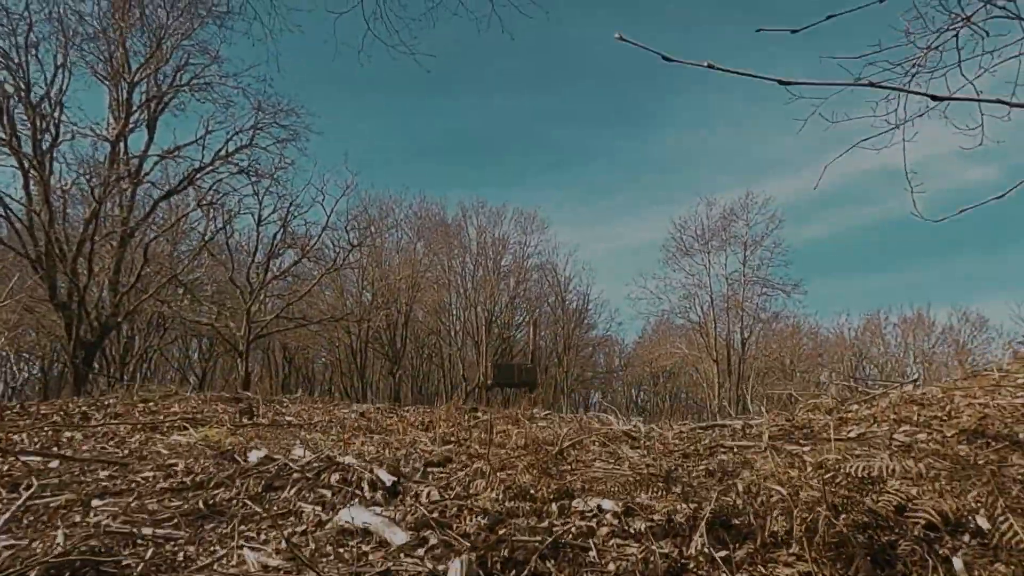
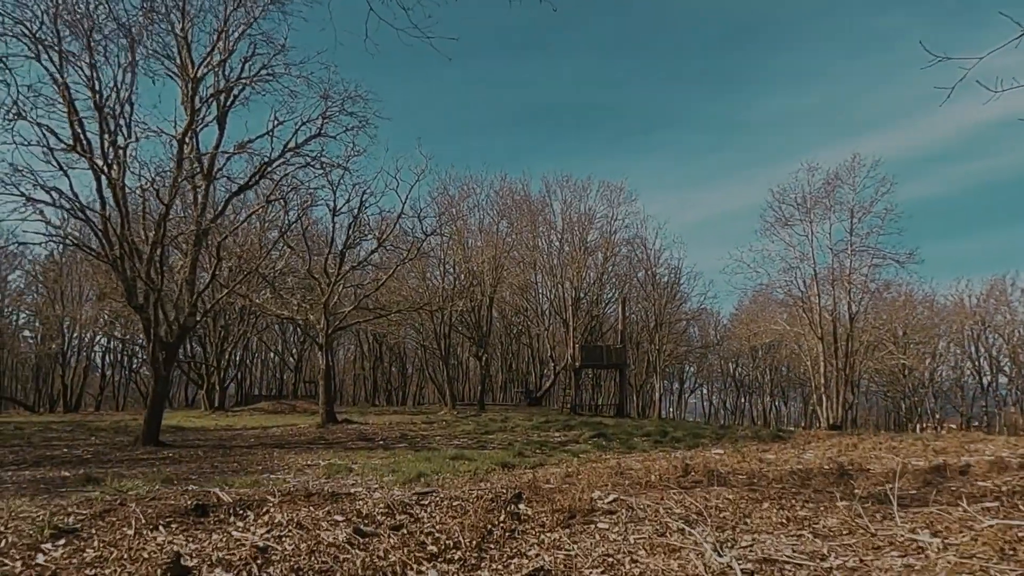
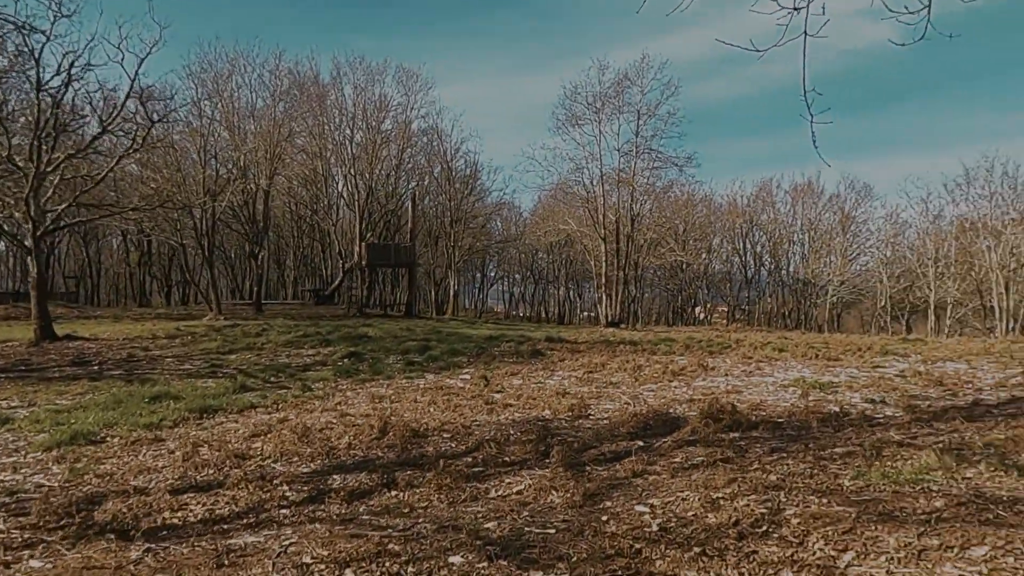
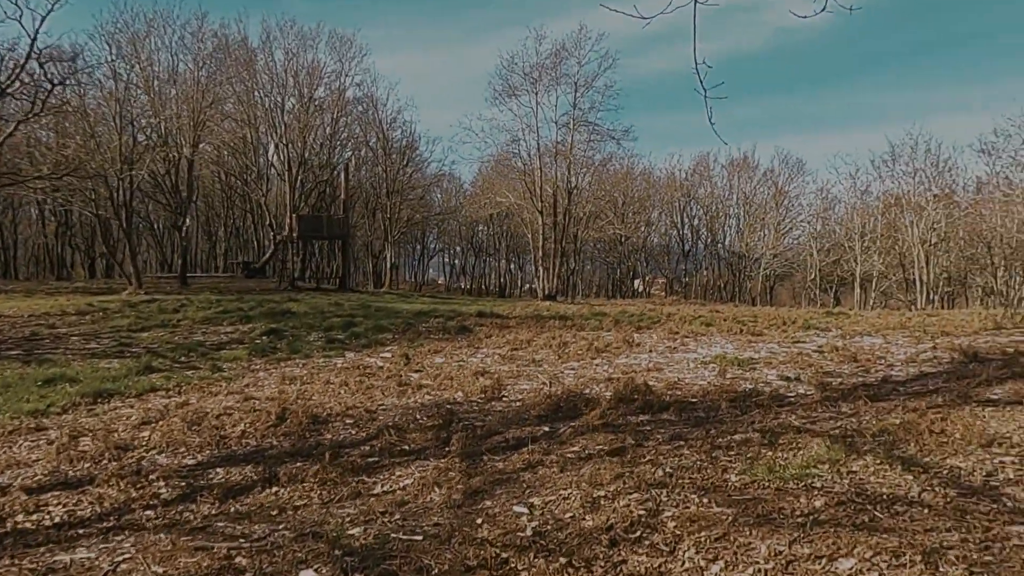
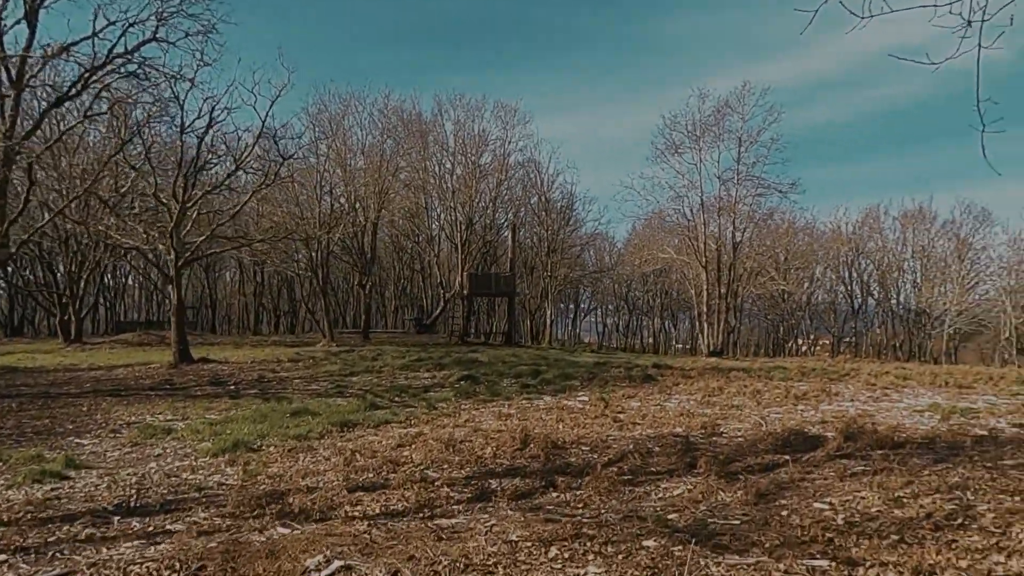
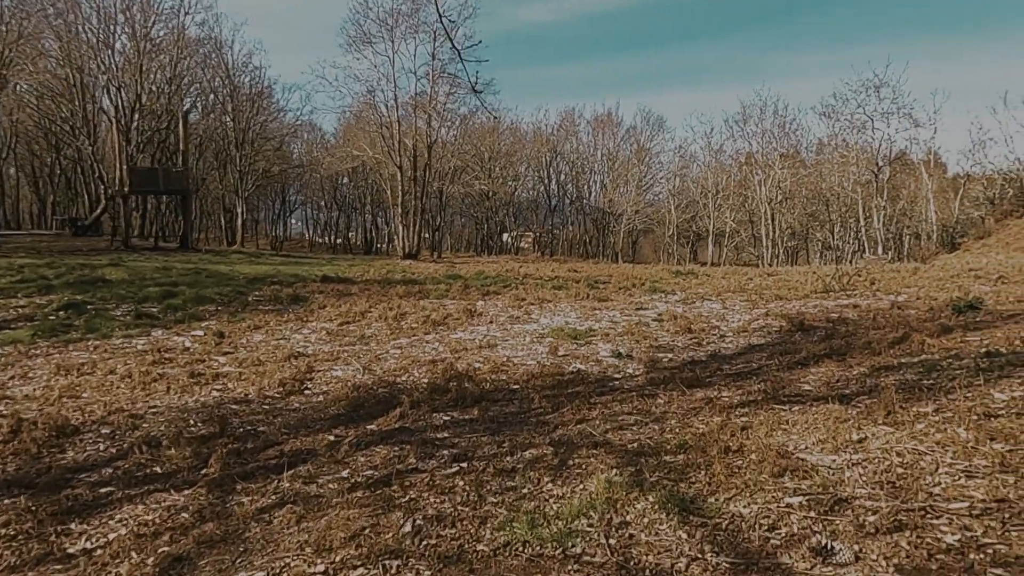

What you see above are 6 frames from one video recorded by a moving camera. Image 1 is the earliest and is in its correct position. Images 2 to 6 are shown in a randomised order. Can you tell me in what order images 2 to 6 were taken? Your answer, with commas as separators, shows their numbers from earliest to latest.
2, 5, 3, 4, 6
